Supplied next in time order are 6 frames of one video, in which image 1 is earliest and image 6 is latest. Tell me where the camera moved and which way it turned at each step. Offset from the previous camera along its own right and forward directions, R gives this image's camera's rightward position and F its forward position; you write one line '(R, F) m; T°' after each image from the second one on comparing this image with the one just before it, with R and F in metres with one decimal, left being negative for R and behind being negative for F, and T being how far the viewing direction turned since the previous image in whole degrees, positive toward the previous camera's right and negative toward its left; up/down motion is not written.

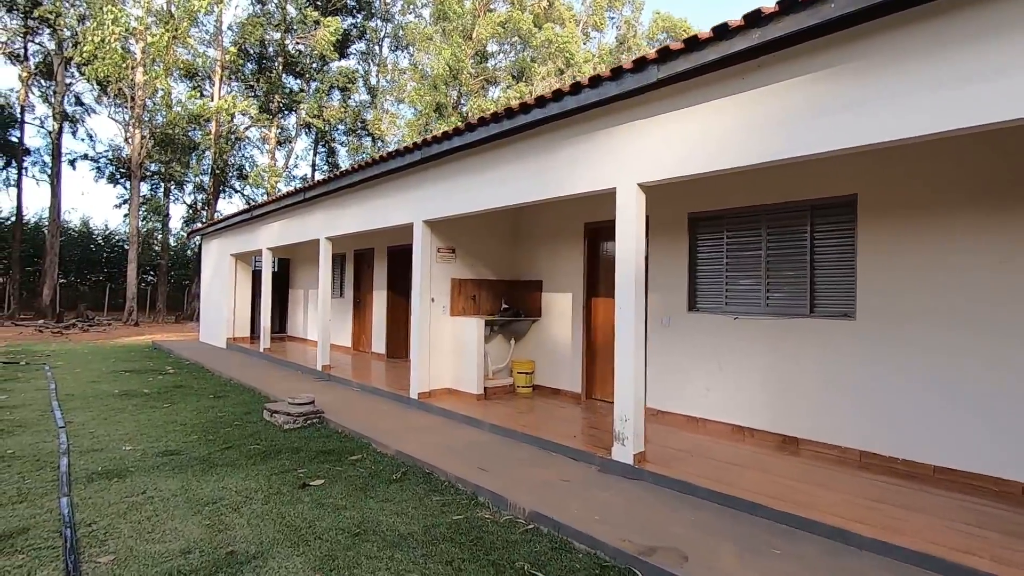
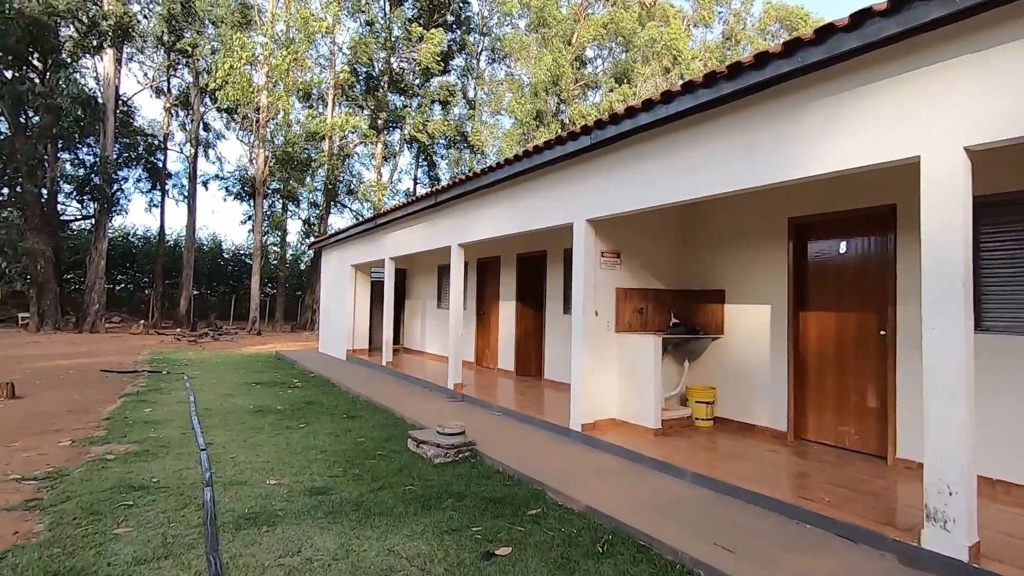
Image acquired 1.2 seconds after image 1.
(-0.9, +0.9) m; -9°
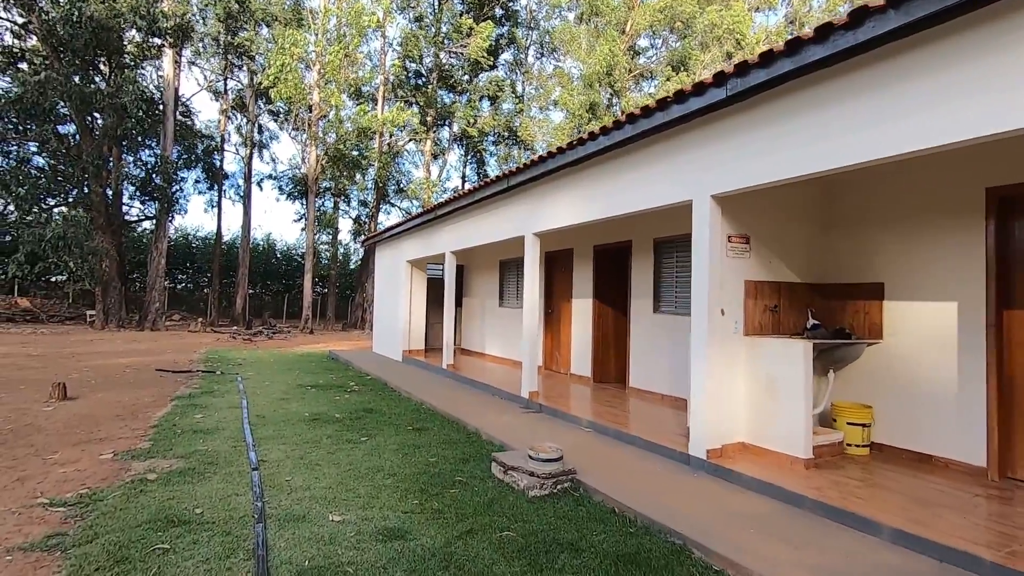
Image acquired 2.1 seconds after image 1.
(-0.5, +0.9) m; -5°
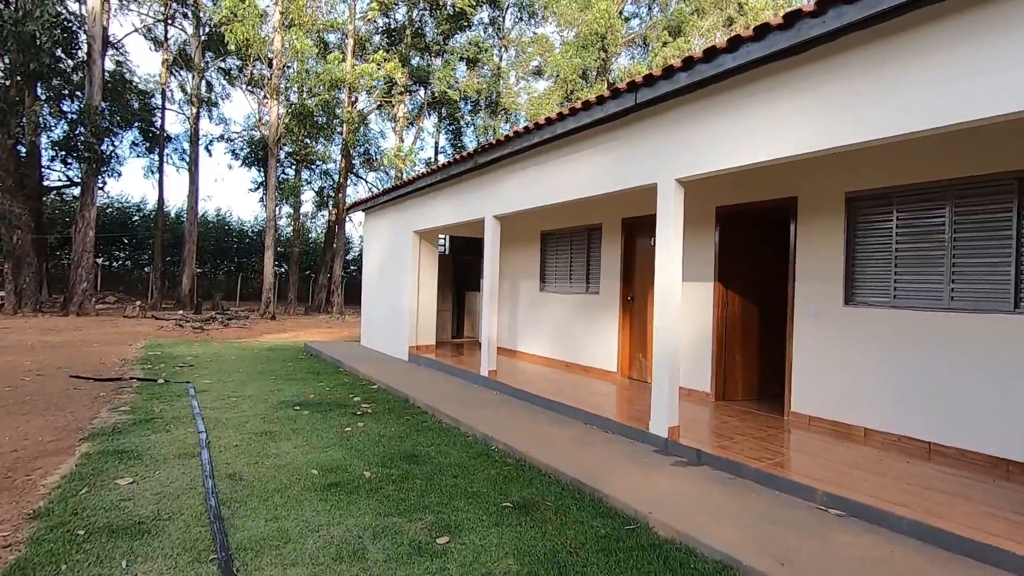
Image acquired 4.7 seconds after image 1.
(-1.4, +2.6) m; +4°
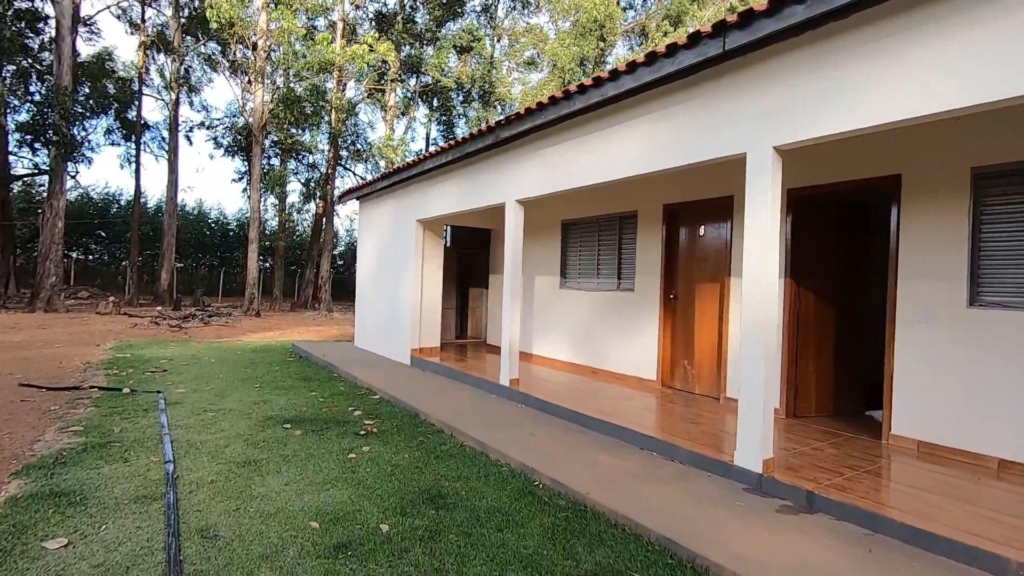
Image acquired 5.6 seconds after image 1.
(-0.4, +0.9) m; +1°
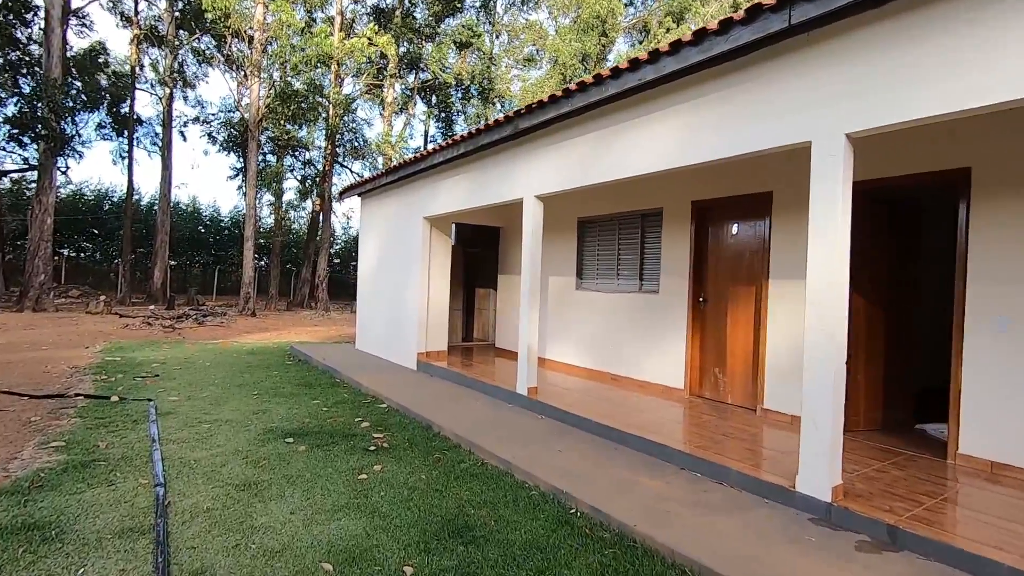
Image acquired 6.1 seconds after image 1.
(-0.2, +0.4) m; 0°
